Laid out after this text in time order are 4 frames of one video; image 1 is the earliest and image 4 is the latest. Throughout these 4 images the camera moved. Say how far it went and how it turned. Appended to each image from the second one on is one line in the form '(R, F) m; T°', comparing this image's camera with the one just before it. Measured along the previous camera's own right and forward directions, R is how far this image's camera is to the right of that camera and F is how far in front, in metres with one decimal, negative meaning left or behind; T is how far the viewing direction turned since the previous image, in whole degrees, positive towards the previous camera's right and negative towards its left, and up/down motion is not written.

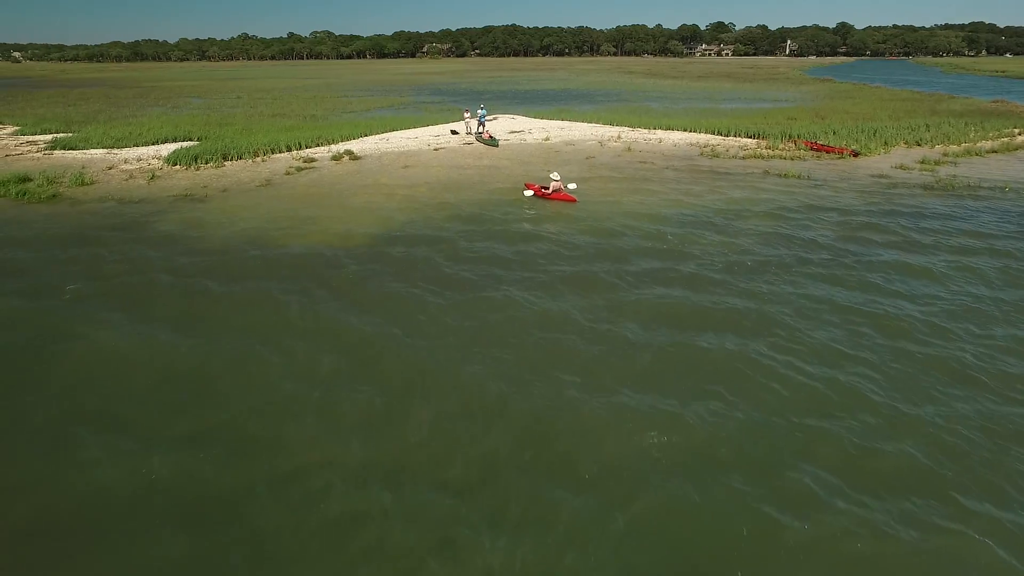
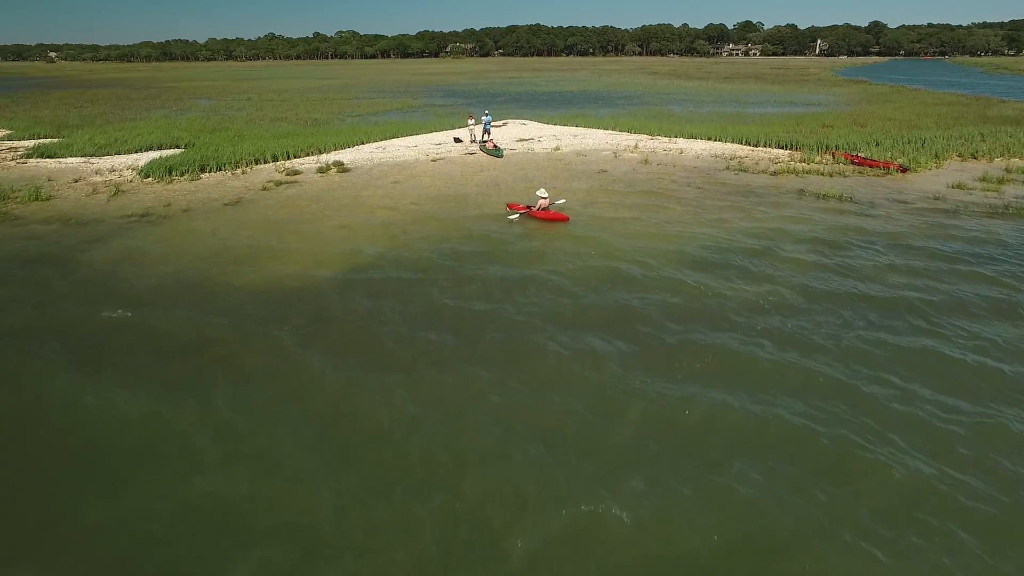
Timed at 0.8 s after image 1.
(+0.7, +2.4) m; -2°
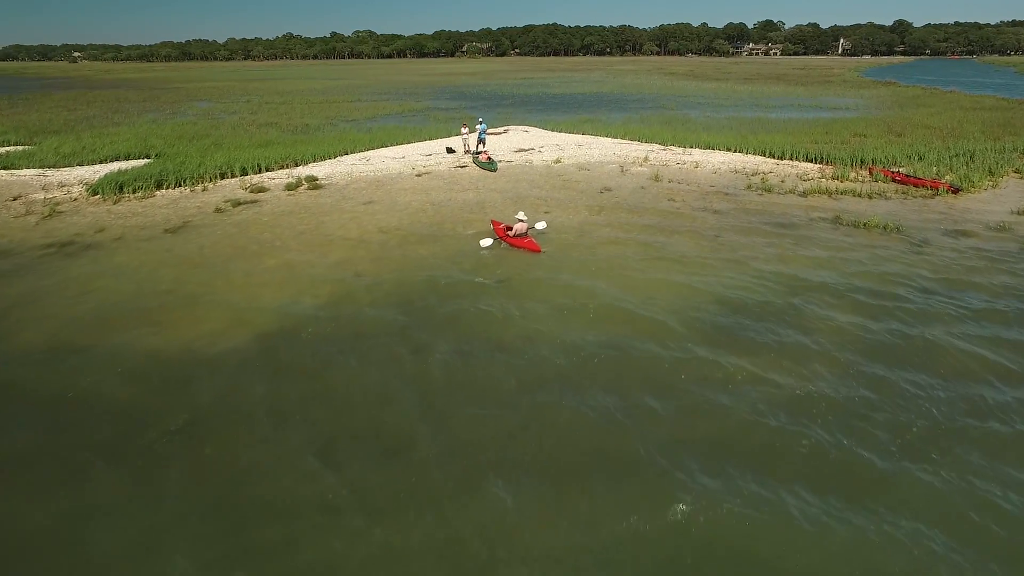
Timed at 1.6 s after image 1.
(+0.8, +2.7) m; -1°
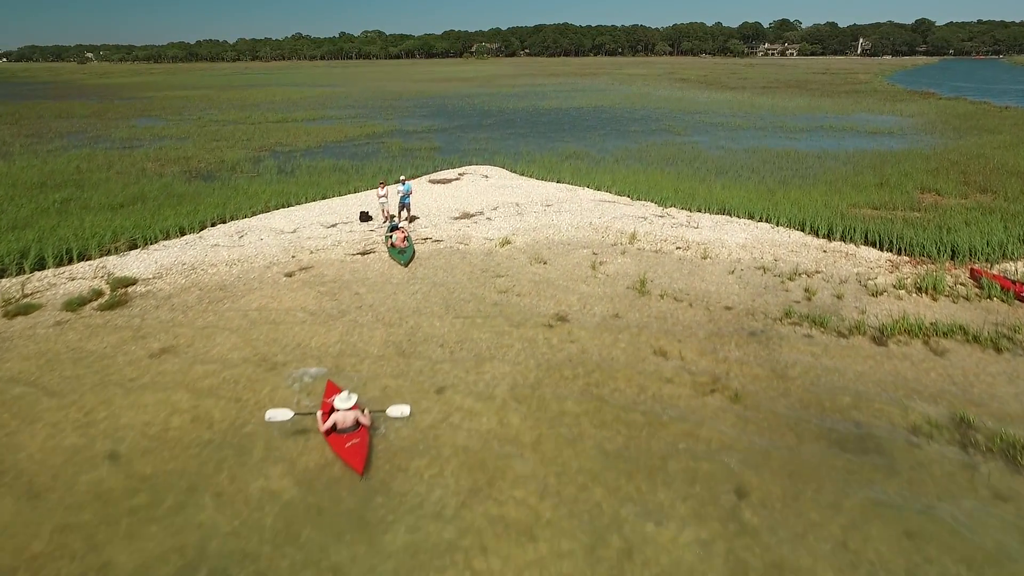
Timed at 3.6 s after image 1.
(+2.4, +7.6) m; -1°
